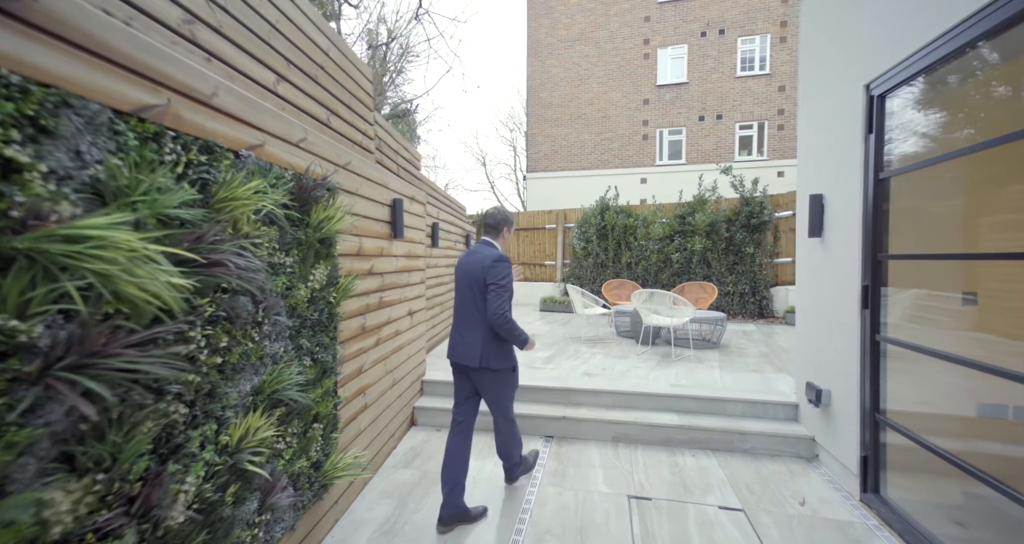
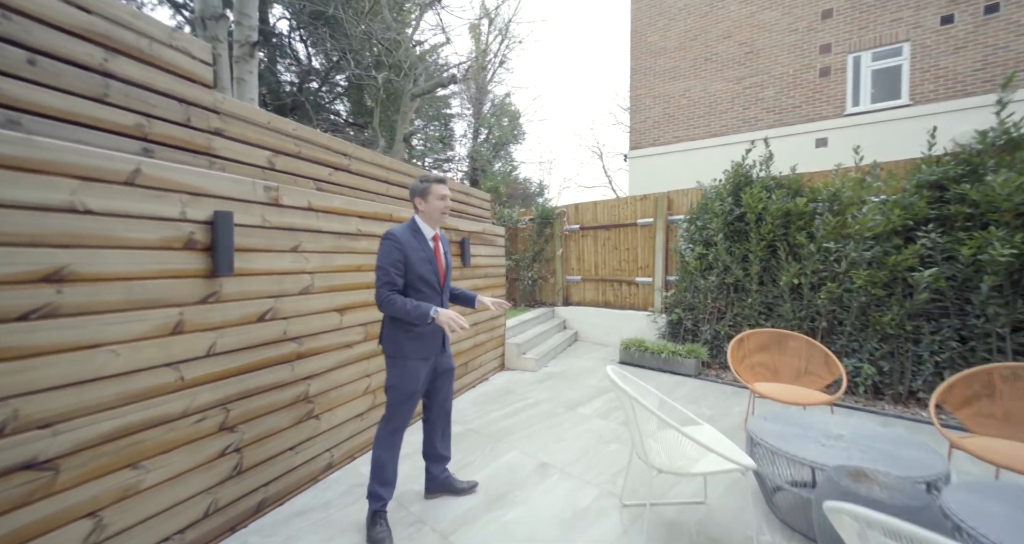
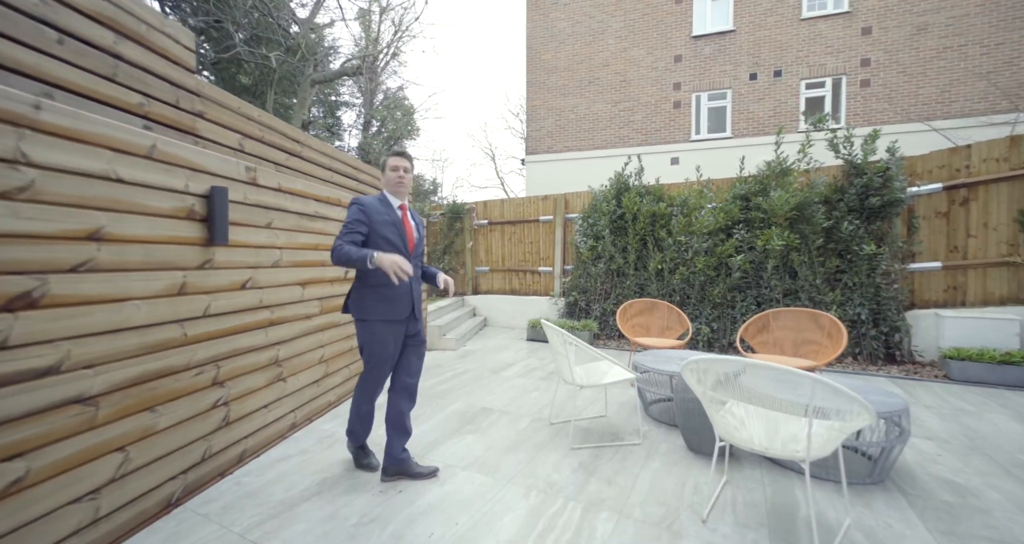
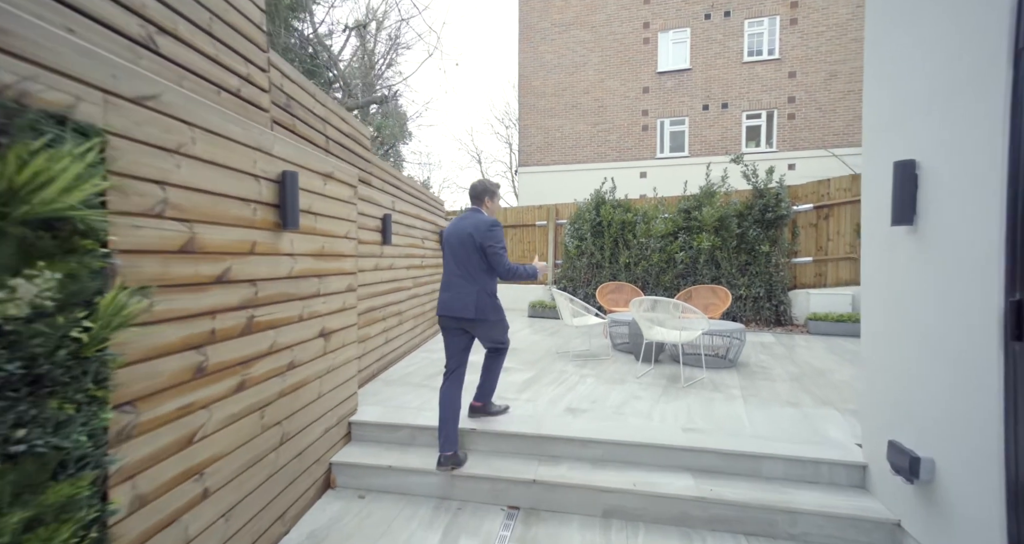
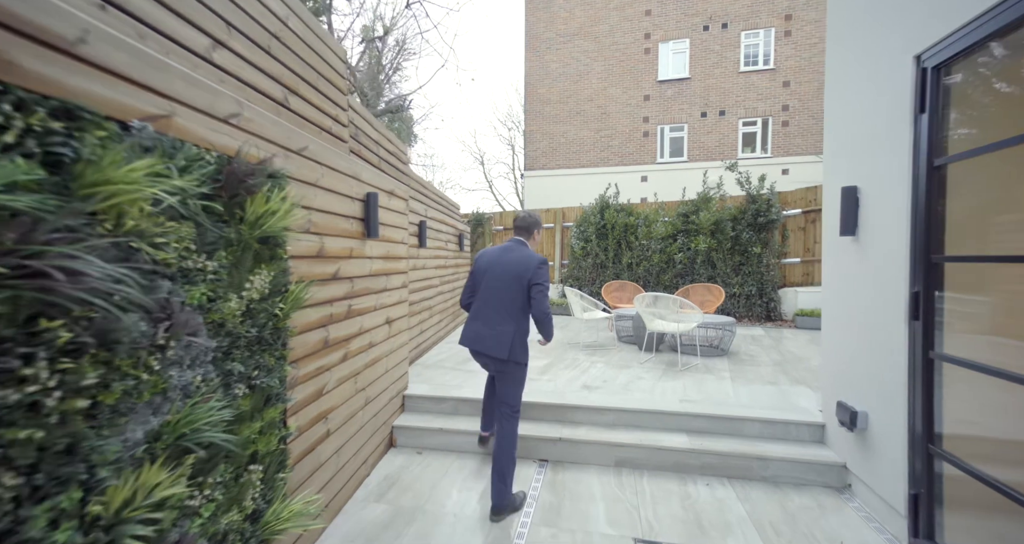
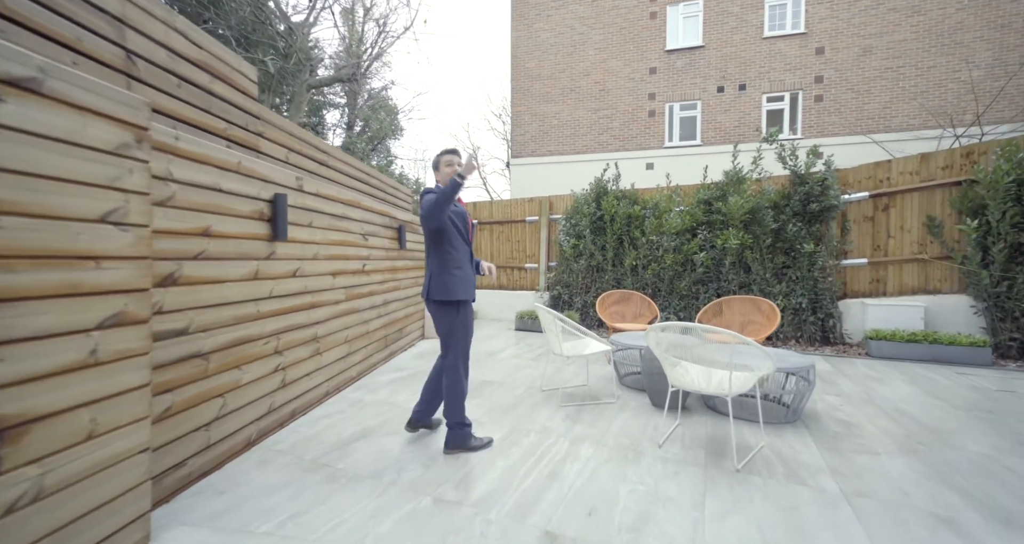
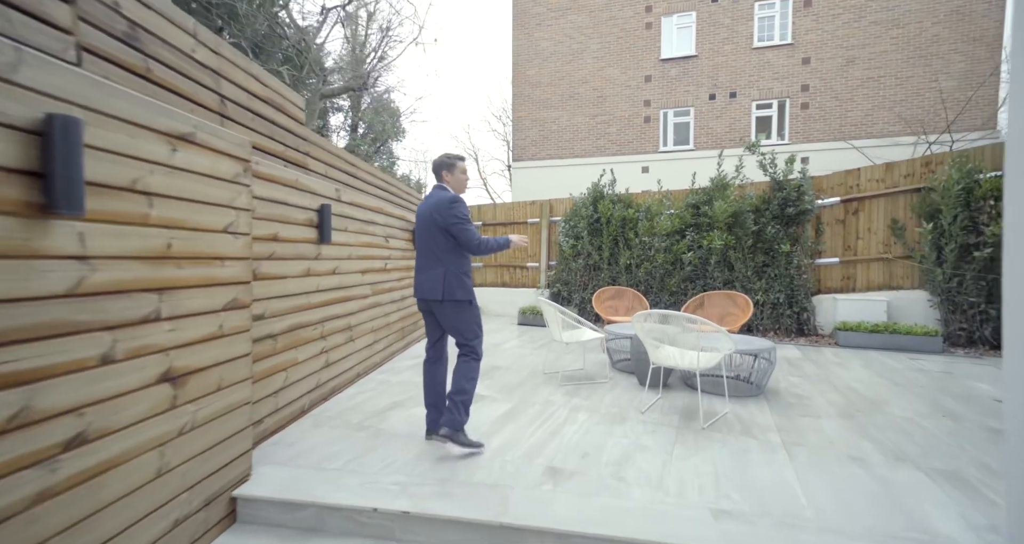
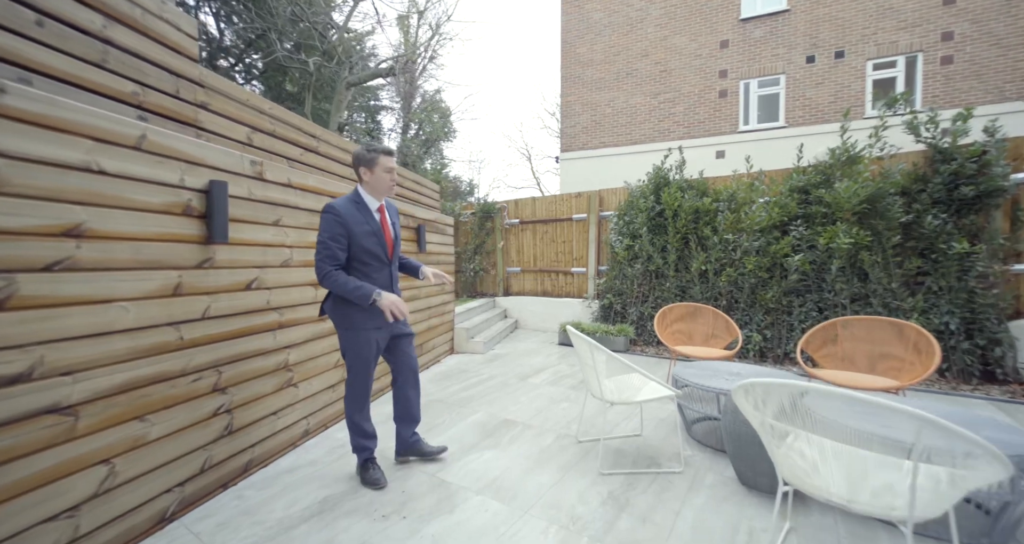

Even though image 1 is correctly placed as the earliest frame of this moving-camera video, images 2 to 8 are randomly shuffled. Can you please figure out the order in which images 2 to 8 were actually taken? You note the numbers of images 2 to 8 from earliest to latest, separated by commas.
5, 4, 7, 6, 3, 8, 2
